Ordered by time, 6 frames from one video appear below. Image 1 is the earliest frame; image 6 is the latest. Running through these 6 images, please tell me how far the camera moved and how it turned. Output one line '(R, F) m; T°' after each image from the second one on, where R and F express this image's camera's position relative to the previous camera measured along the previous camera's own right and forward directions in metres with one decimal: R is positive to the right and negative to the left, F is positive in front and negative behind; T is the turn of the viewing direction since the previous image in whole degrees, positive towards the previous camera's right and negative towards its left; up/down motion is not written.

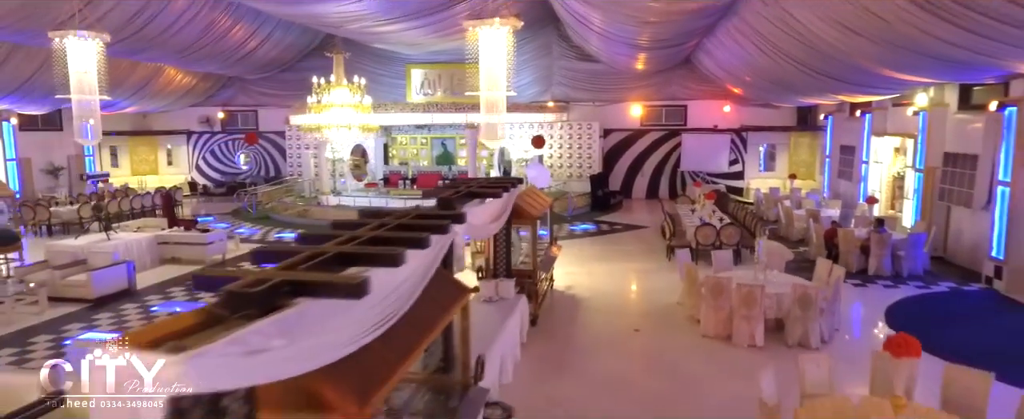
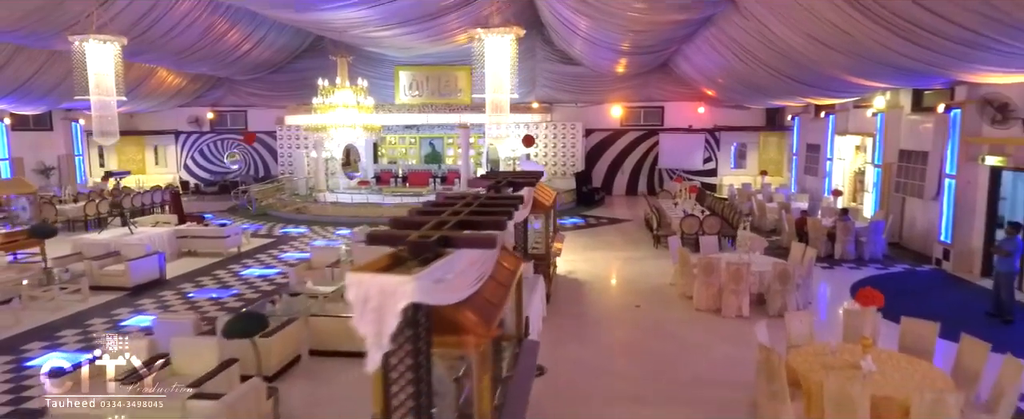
(-0.5, -0.8) m; +3°
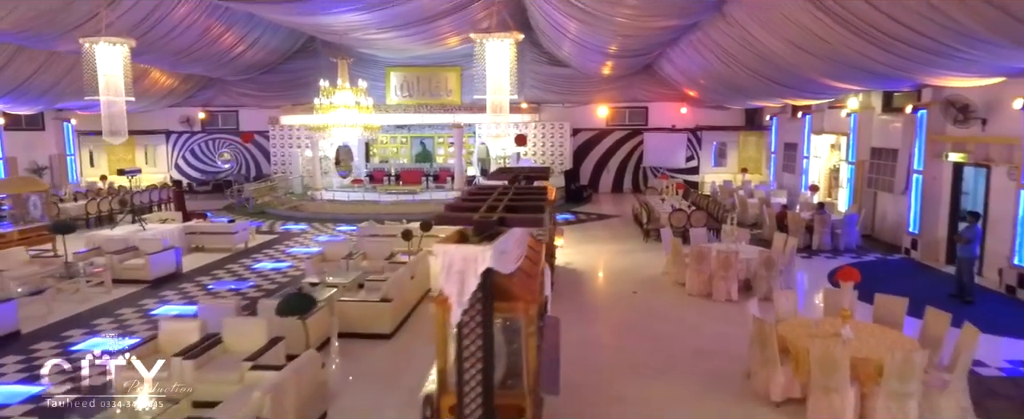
(-0.3, -0.5) m; +2°
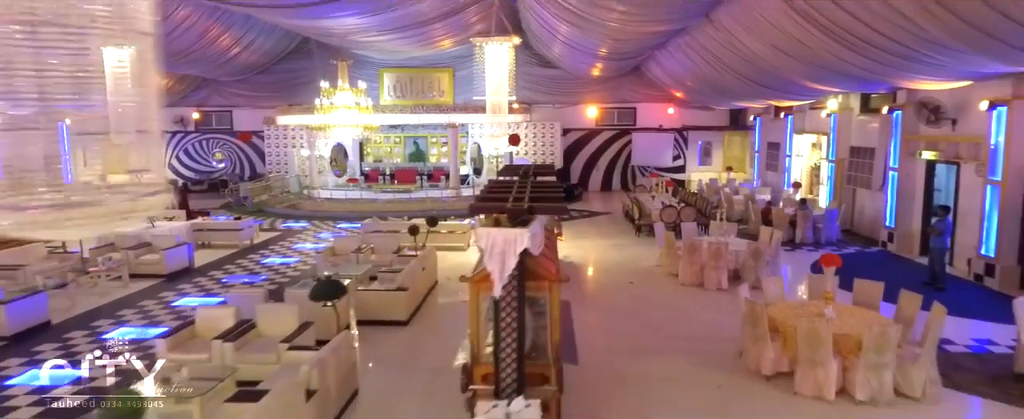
(-0.3, -0.4) m; +1°
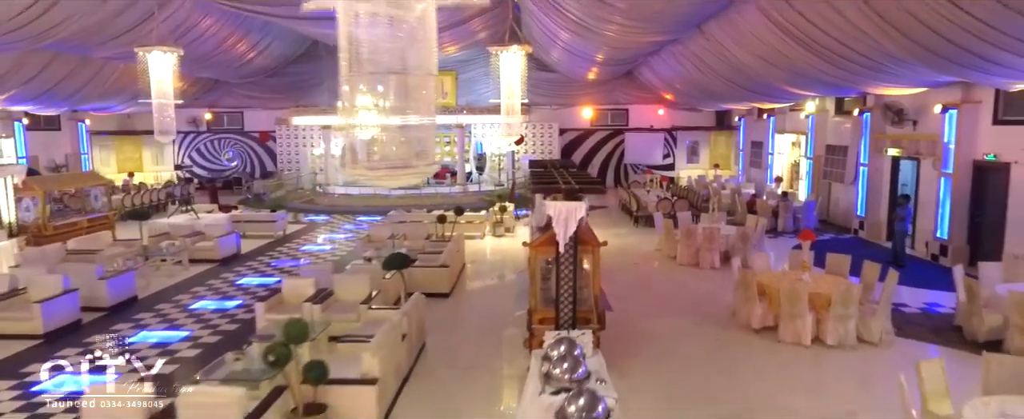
(-0.5, -1.1) m; +1°
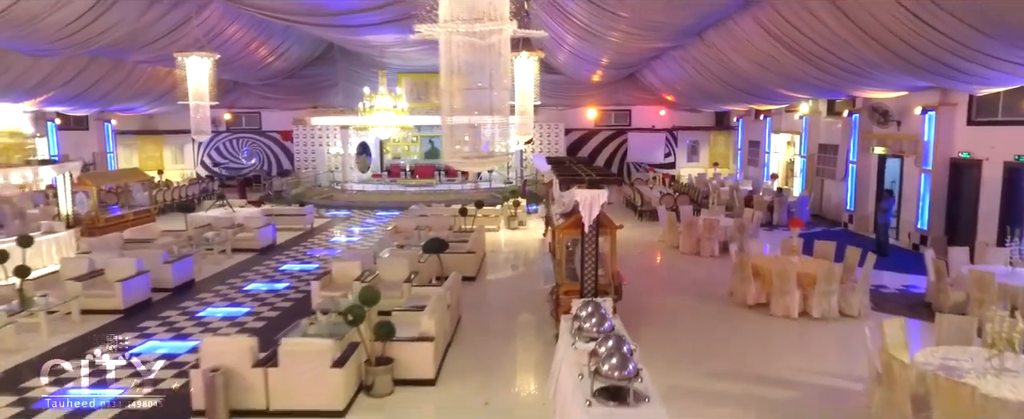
(-0.3, -0.8) m; 0°
